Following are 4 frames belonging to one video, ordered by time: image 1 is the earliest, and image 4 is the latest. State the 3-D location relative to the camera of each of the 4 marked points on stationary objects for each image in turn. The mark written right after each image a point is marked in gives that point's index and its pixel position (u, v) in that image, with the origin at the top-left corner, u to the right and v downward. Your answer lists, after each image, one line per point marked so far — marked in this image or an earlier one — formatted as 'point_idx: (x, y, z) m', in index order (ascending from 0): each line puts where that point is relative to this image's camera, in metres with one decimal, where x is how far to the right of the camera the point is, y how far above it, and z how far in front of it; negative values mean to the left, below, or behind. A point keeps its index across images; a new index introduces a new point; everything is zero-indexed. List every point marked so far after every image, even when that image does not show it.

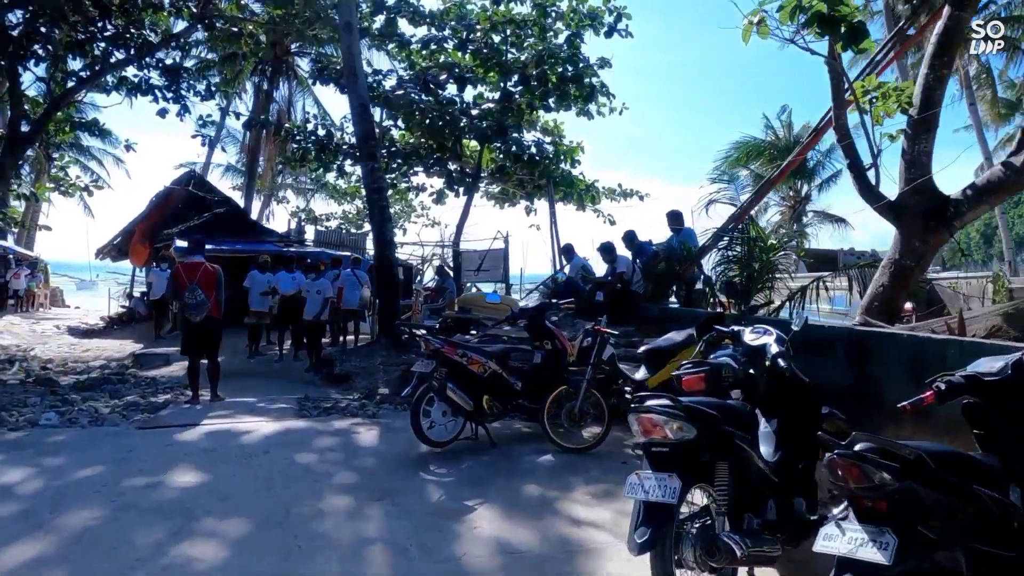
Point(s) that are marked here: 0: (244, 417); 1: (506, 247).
0: (-2.9, -1.4, +7.1) m
1: (-0.1, +0.9, +15.2) m
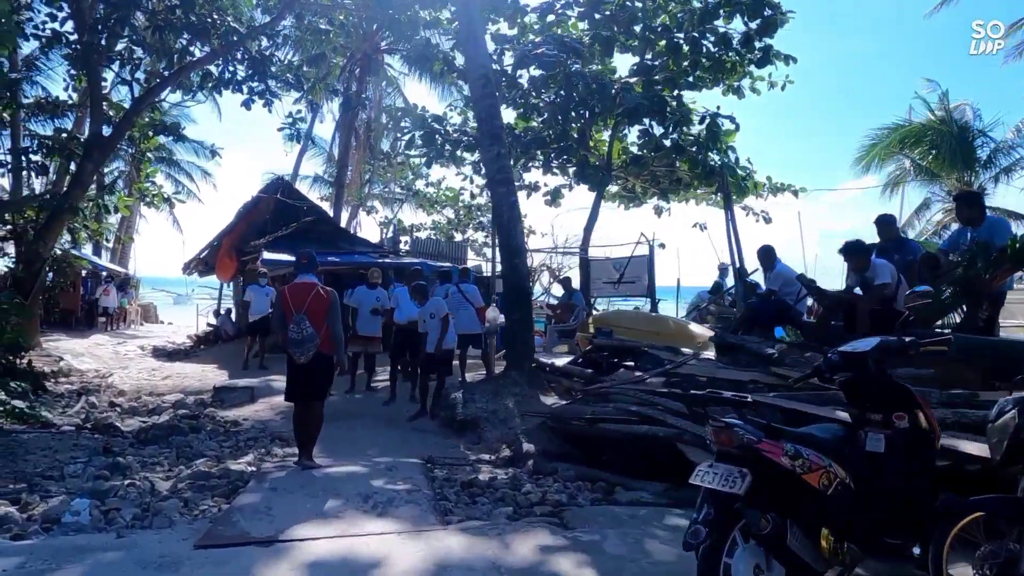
0: (-1.0, -1.6, +4.5) m
1: (+2.6, +0.6, +12.3) m
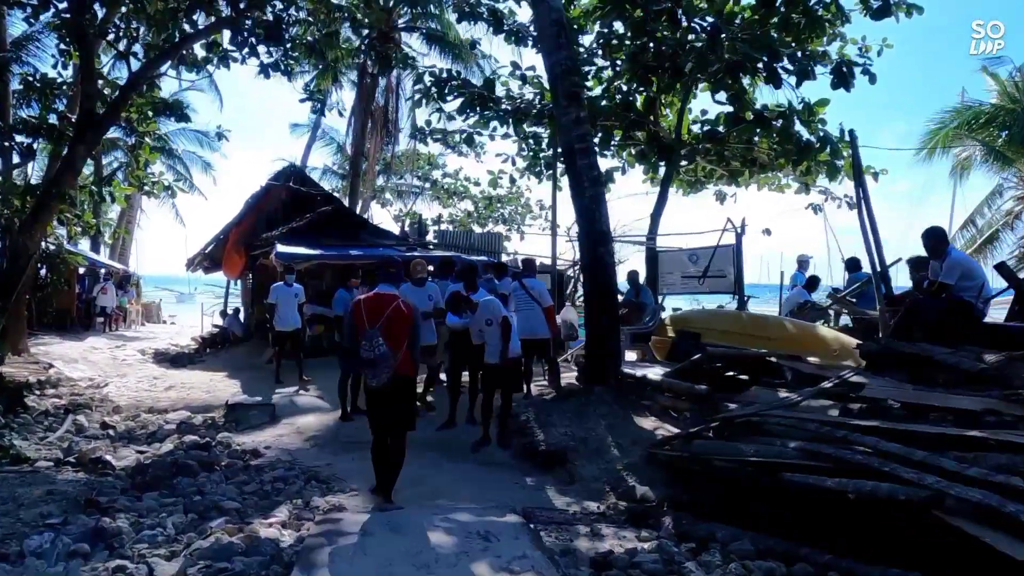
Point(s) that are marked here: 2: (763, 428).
0: (-0.1, -1.6, +2.7) m
1: (+3.6, +0.7, +10.4) m
2: (+2.0, -1.1, +5.4) m
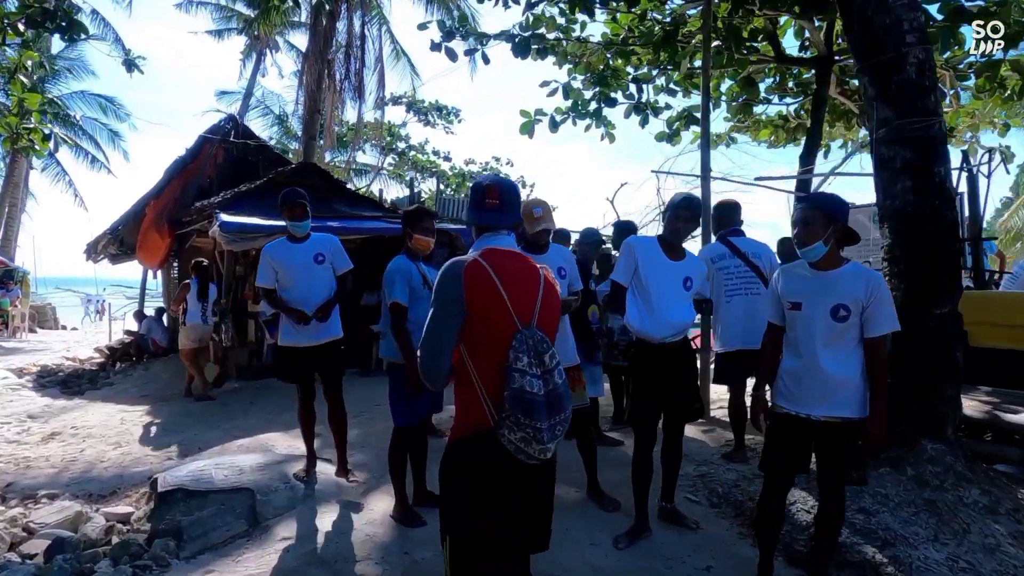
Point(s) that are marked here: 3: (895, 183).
0: (+2.0, -1.4, -1.3) m
1: (+4.8, +1.0, +6.8) m
2: (+3.8, -0.9, +1.7) m
3: (+2.3, +0.7, +4.1) m
